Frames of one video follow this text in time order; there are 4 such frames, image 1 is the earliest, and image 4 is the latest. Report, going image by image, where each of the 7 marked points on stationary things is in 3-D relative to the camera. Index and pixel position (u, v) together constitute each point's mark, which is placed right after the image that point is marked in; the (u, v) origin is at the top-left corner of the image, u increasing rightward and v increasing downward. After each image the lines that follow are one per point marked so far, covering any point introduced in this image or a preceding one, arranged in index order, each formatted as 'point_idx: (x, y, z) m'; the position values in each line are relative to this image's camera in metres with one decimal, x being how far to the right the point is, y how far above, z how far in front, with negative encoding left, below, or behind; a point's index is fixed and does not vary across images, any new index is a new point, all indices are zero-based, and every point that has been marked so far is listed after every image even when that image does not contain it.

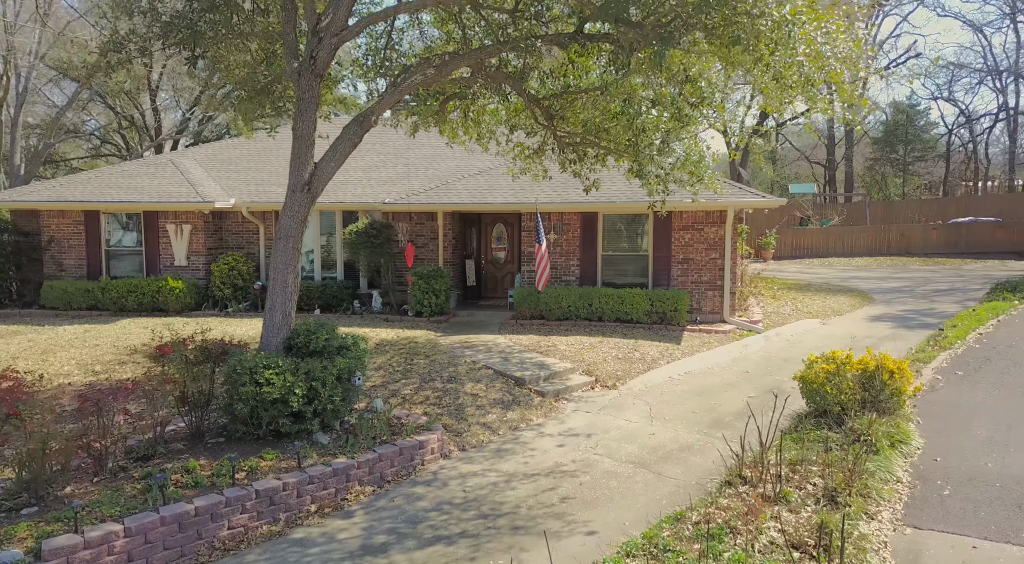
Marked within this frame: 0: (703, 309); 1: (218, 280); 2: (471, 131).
0: (+3.2, -0.5, +11.6) m
1: (-5.3, +0.1, +12.6) m
2: (-0.6, +2.0, +9.2) m
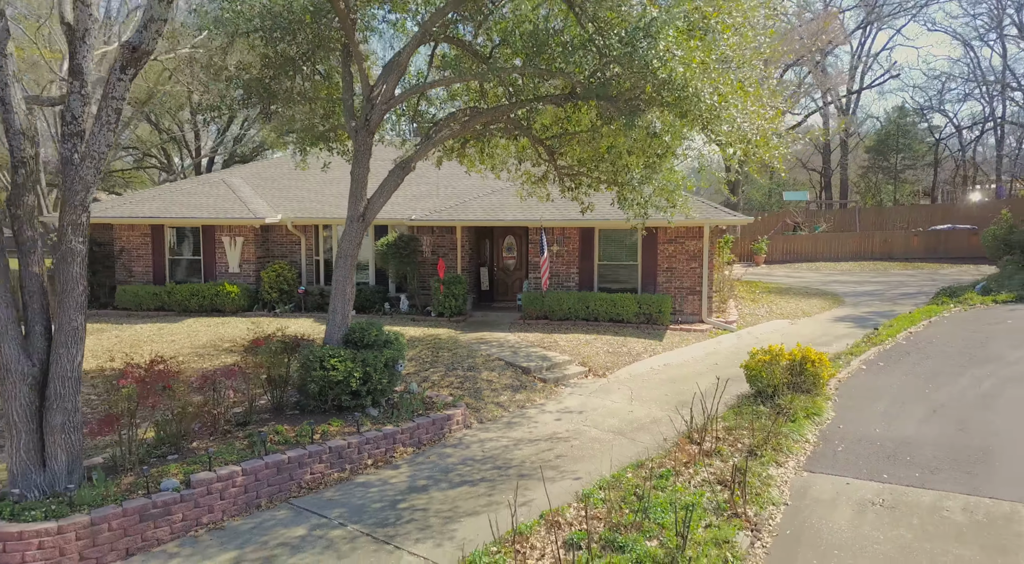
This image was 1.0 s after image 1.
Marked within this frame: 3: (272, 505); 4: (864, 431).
0: (+3.3, -0.6, +13.5) m
1: (-5.1, 0.0, +14.6) m
2: (-0.4, +1.9, +11.2) m
3: (-2.4, -2.2, +7.0) m
4: (+3.9, -1.6, +7.6) m
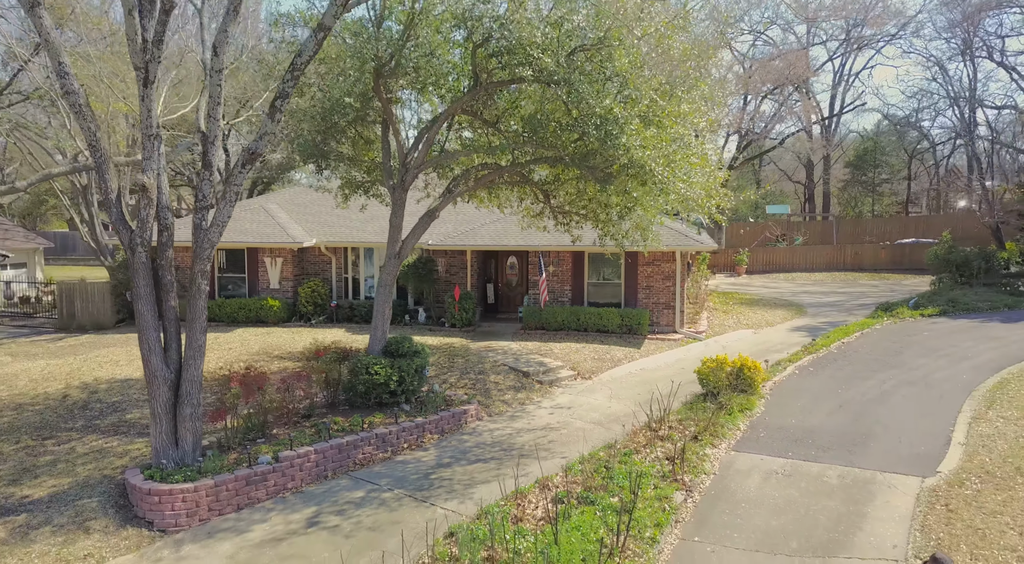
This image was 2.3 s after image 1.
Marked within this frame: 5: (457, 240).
0: (+3.4, -0.9, +15.9) m
1: (-5.1, -0.4, +17.0) m
2: (-0.4, +1.6, +13.6) m
3: (-2.4, -2.6, +9.3) m
4: (+3.9, -2.0, +10.0) m
5: (-1.3, +1.0, +16.5) m
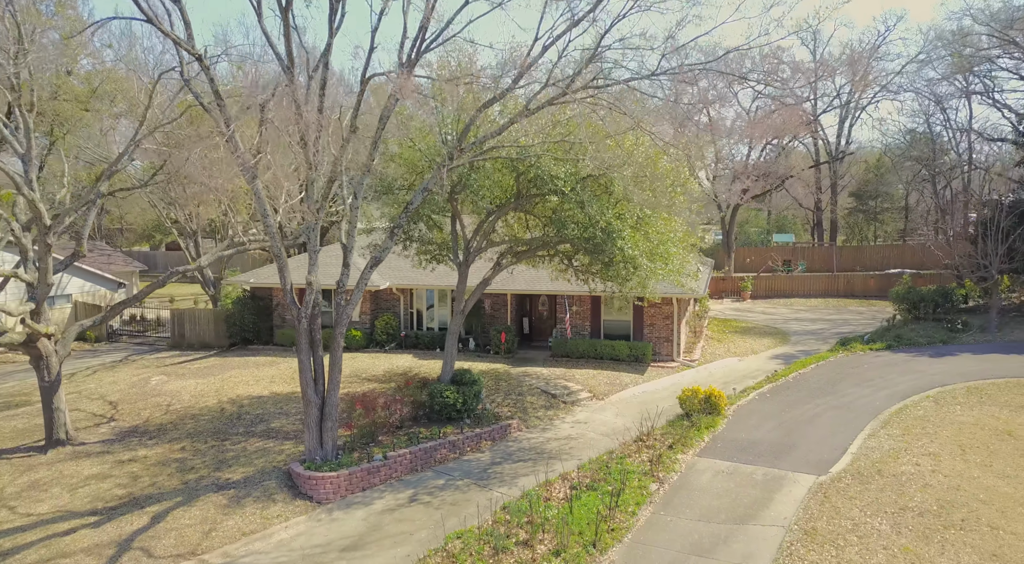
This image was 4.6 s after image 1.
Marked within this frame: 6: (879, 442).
0: (+4.3, -2.0, +20.0) m
1: (-4.1, -1.5, +21.5) m
2: (+0.4, +0.5, +17.8) m
3: (-1.7, -3.7, +13.7) m
4: (+4.5, -3.1, +14.1) m
5: (-0.4, -0.1, +20.8) m
6: (+6.9, -3.0, +13.1) m
